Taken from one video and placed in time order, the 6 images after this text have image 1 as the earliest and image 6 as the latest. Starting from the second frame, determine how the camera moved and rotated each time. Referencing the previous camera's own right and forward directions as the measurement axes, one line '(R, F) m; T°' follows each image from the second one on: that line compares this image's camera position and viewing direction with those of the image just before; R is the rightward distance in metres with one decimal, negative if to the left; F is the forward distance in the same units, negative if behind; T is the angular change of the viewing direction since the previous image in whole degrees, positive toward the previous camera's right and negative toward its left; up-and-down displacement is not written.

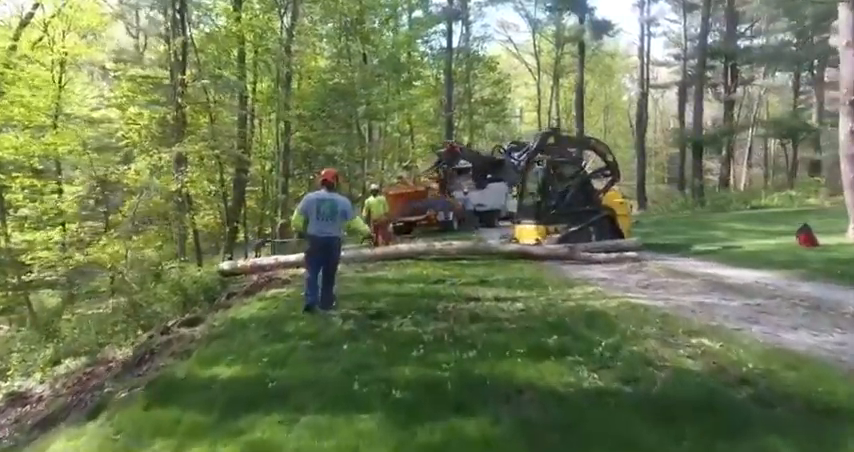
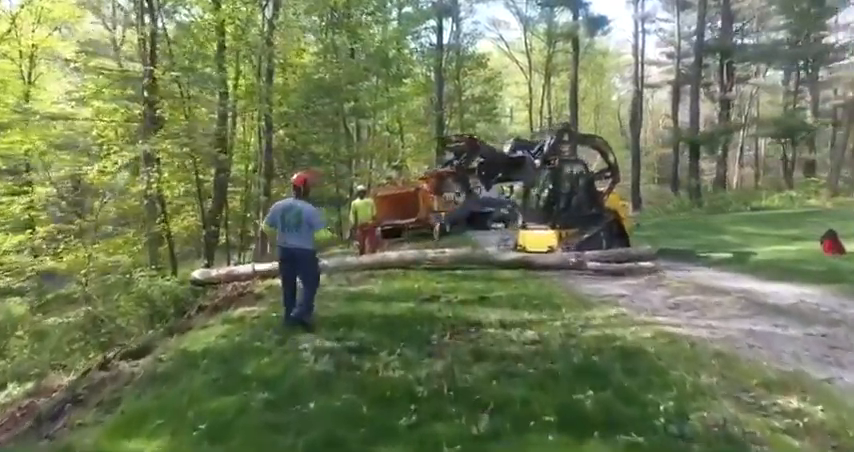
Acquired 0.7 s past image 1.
(0.0, +1.1) m; +1°
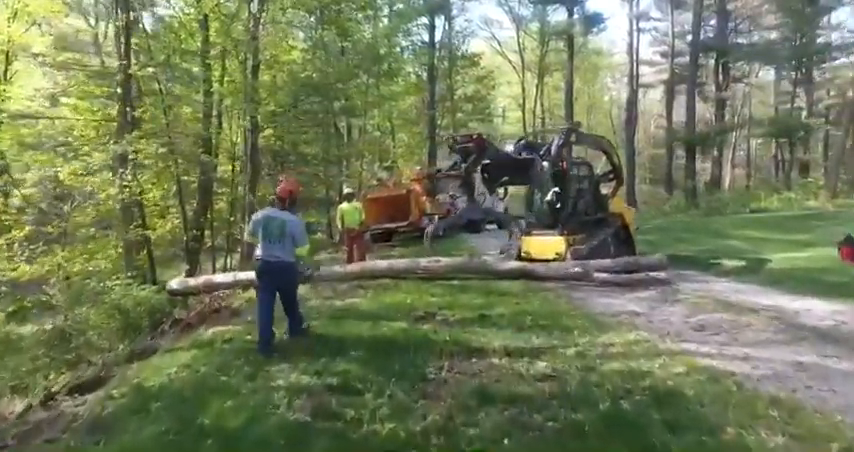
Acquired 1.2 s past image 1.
(0.0, +0.8) m; +1°
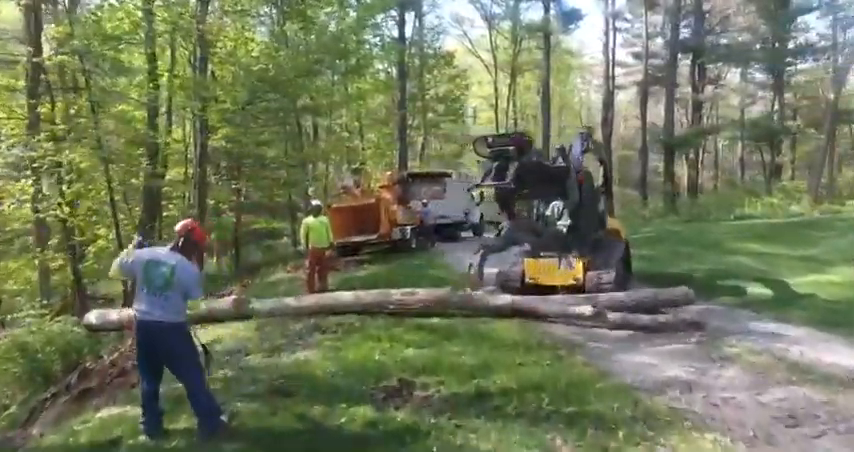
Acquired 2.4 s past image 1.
(0.0, +1.9) m; +3°
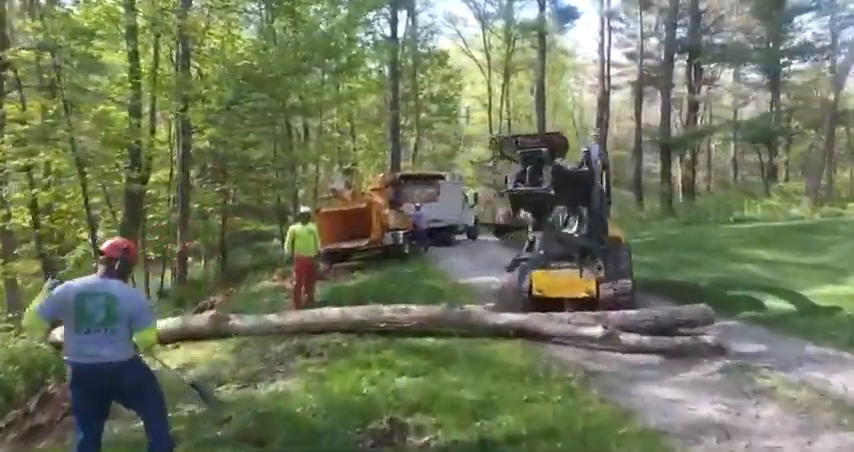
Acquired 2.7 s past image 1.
(0.0, +0.7) m; +1°
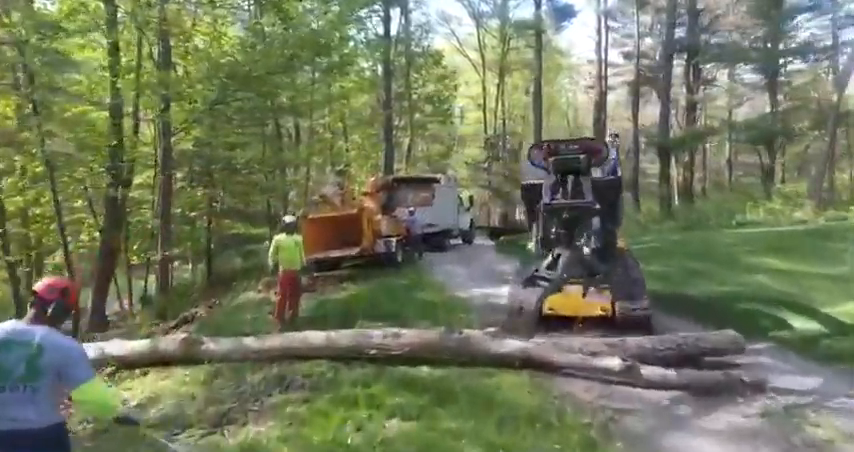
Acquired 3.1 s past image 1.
(0.0, +0.8) m; +1°
